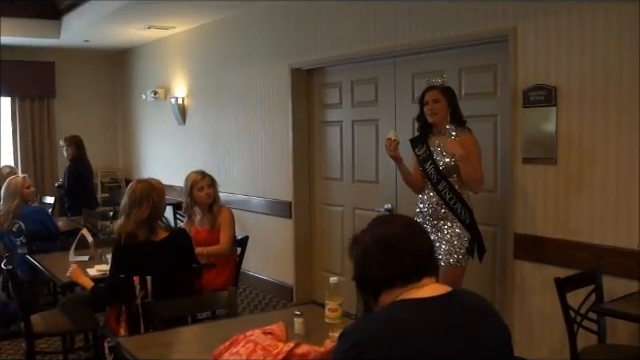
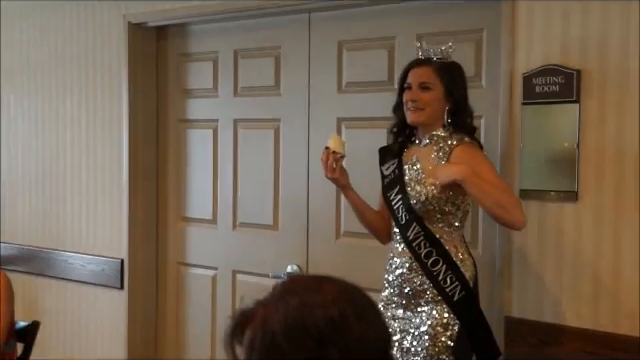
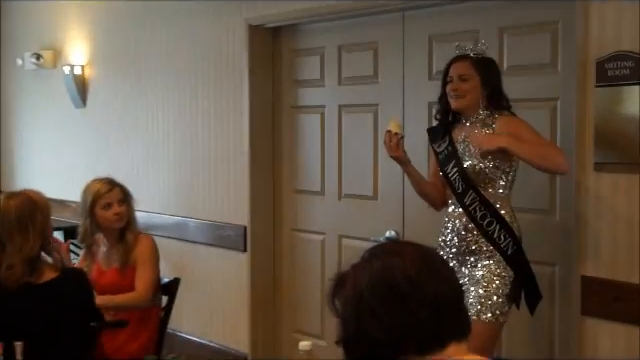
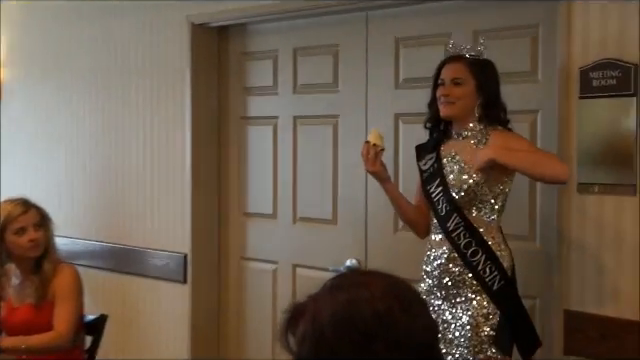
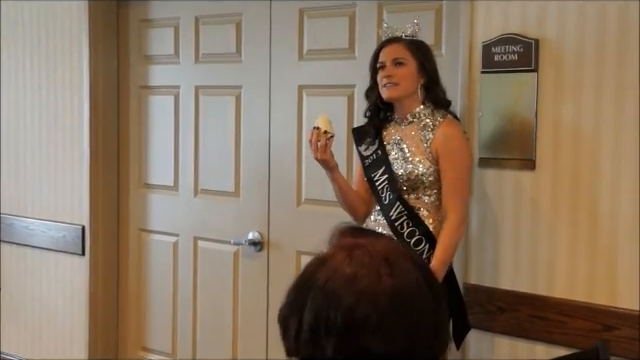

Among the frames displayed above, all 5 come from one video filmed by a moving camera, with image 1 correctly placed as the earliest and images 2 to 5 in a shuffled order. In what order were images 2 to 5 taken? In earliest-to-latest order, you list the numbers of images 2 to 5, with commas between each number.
3, 4, 2, 5
